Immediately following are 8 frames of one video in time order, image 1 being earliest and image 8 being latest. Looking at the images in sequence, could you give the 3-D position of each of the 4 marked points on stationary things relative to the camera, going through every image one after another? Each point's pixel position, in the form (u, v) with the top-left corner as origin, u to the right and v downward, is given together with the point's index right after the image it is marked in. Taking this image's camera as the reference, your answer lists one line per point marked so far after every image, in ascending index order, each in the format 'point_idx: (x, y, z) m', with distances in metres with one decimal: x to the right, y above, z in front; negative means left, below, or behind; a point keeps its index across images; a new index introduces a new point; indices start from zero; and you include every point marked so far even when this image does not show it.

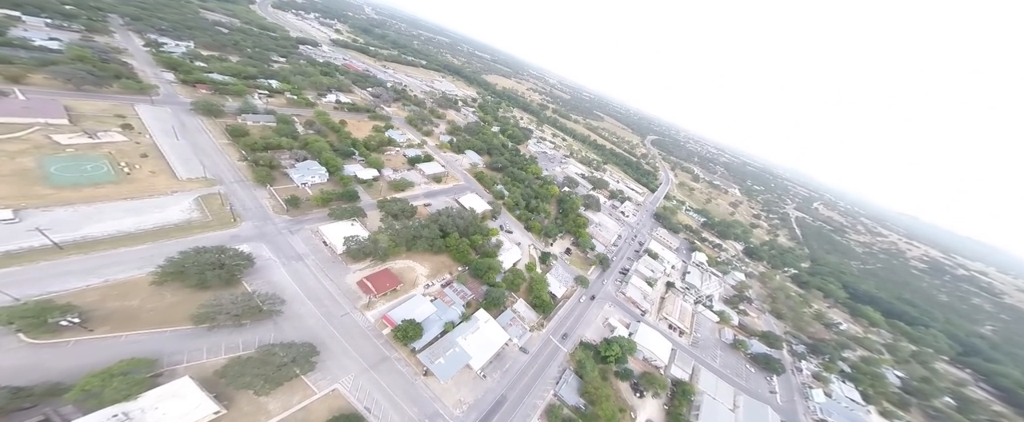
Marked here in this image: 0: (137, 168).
0: (-28.5, +3.2, +19.3) m
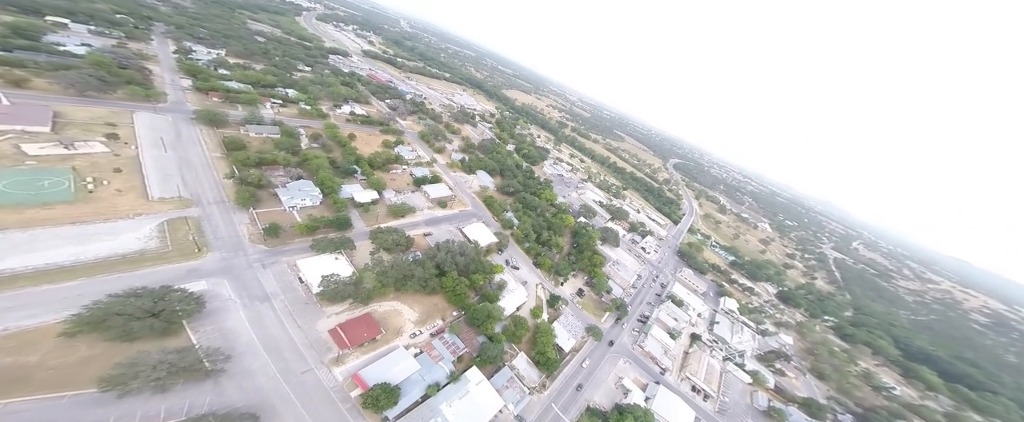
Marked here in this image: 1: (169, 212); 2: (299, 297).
0: (-28.0, +1.8, +17.4) m
1: (-24.4, -0.1, +18.1) m
2: (-15.5, -6.2, +18.8) m
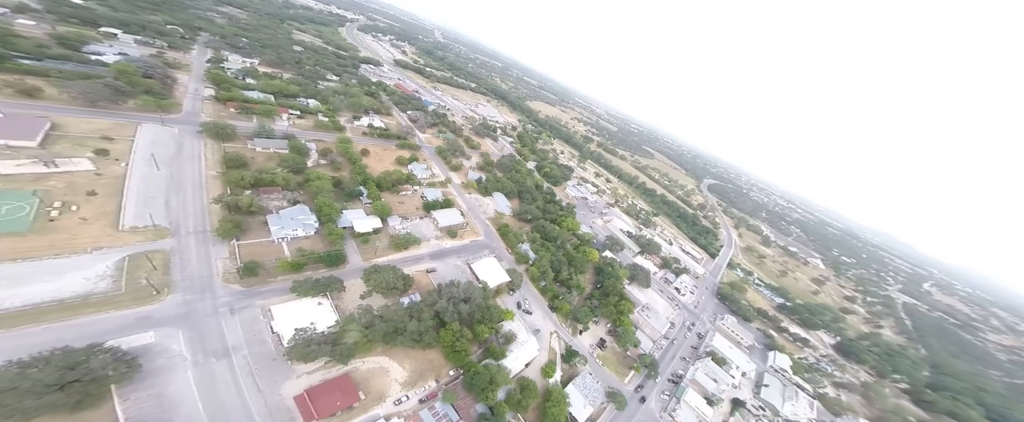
0: (-27.1, 0.0, +15.5) m
1: (-23.6, -2.1, +15.9) m
2: (-15.1, -8.7, +15.8) m
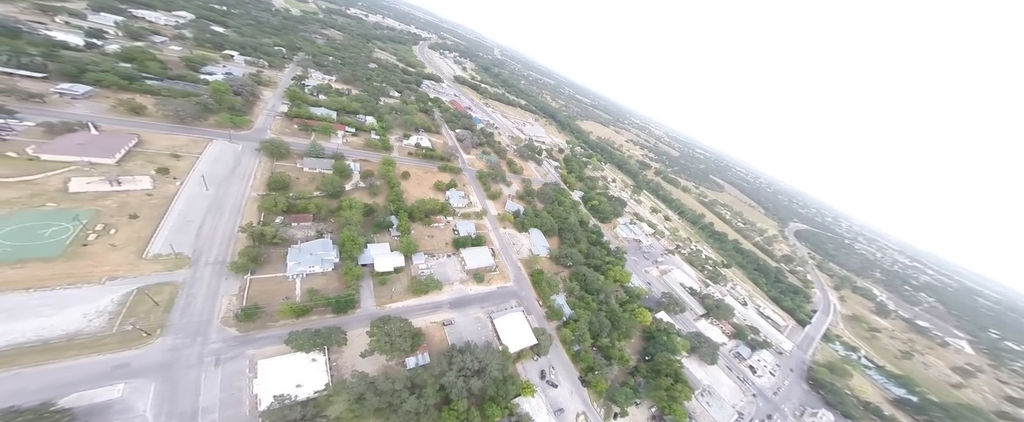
0: (-25.3, -1.4, +16.0) m
1: (-22.0, -3.9, +15.7) m
2: (-14.5, -11.4, +13.9) m
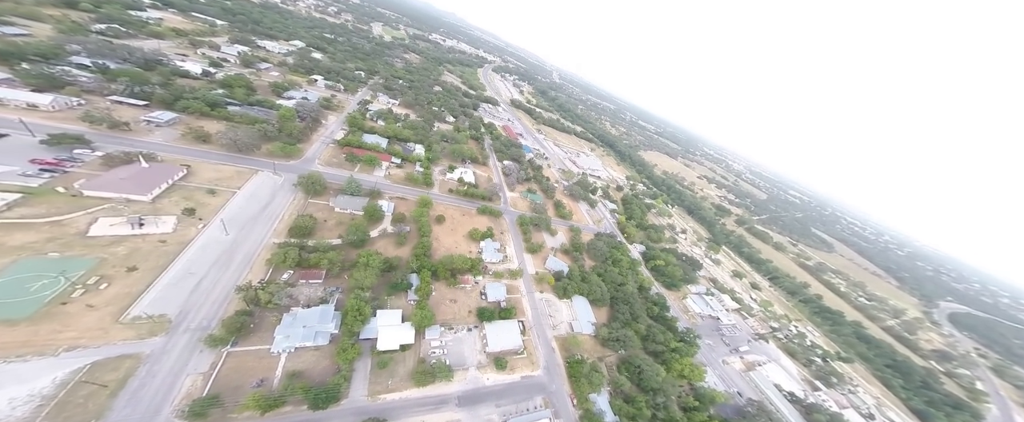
0: (-23.5, -4.6, +14.5) m
1: (-20.6, -7.3, +13.4) m
2: (-14.4, -15.5, +10.0) m
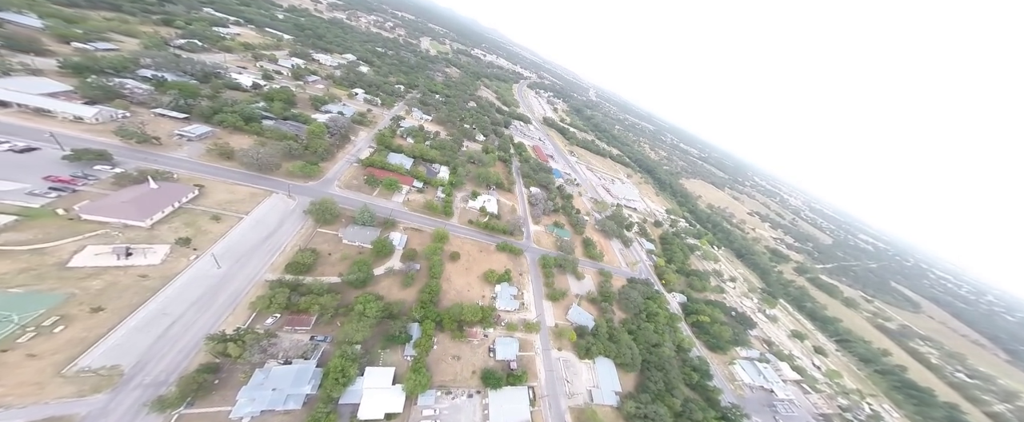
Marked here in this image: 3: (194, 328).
0: (-22.9, -6.6, +12.7) m
1: (-20.5, -9.5, +11.3) m
2: (-15.4, -17.9, +6.9) m
3: (-19.2, -7.4, +15.6) m
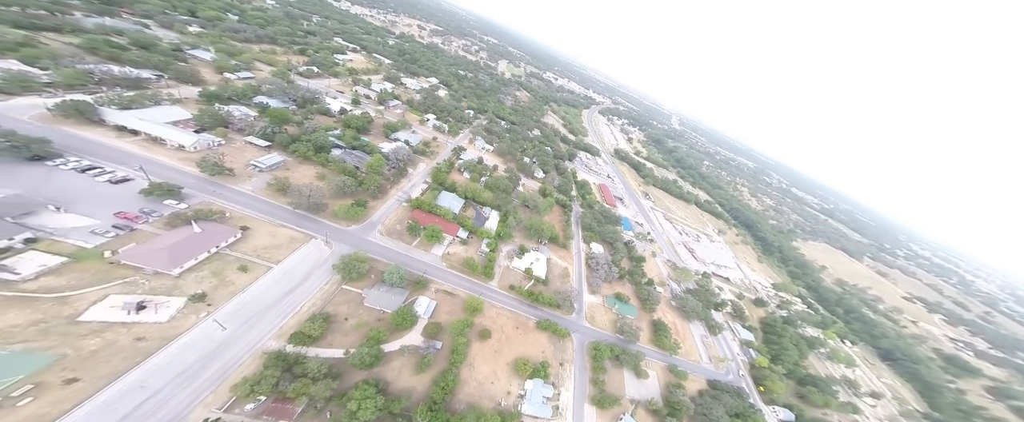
0: (-22.2, -9.9, +11.2) m
1: (-20.5, -13.0, +9.2) m
2: (-17.8, -21.8, +3.4) m
3: (-18.1, -11.4, +13.2) m
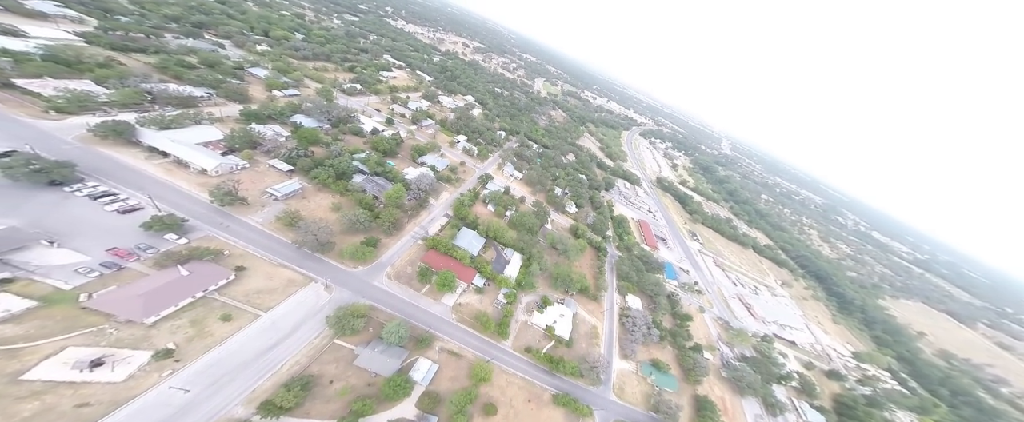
0: (-22.3, -12.6, +8.8) m
1: (-21.1, -15.7, +6.4) m
2: (-19.7, -24.3, 0.0) m
3: (-18.2, -14.5, +10.2) m
